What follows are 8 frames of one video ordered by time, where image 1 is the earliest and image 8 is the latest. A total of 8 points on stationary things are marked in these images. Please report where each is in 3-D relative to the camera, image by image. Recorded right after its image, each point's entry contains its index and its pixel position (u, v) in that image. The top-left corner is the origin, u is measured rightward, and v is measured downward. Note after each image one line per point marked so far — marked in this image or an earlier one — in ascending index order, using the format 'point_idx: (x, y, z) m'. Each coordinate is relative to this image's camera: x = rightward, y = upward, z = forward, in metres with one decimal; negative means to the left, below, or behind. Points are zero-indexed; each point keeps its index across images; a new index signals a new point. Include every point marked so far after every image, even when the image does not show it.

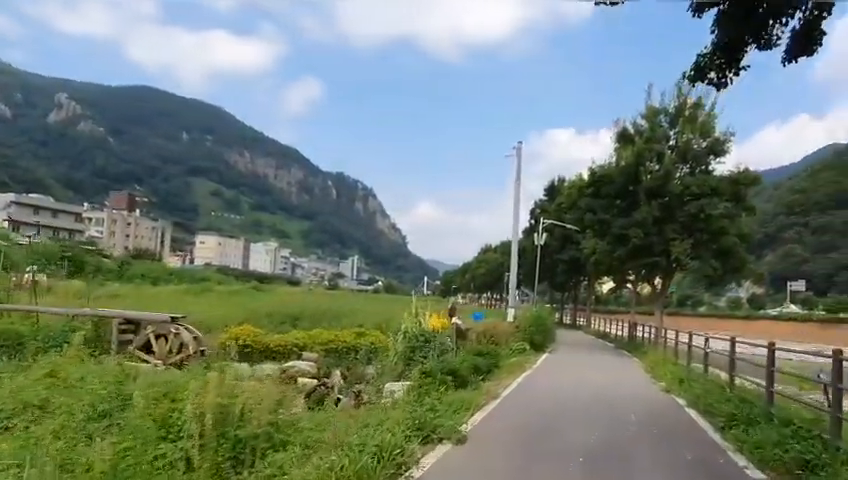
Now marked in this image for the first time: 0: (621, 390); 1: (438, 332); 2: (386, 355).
0: (+5.0, -3.9, +15.7) m
1: (+0.2, -2.3, +14.5) m
2: (-1.1, -2.8, +14.6) m
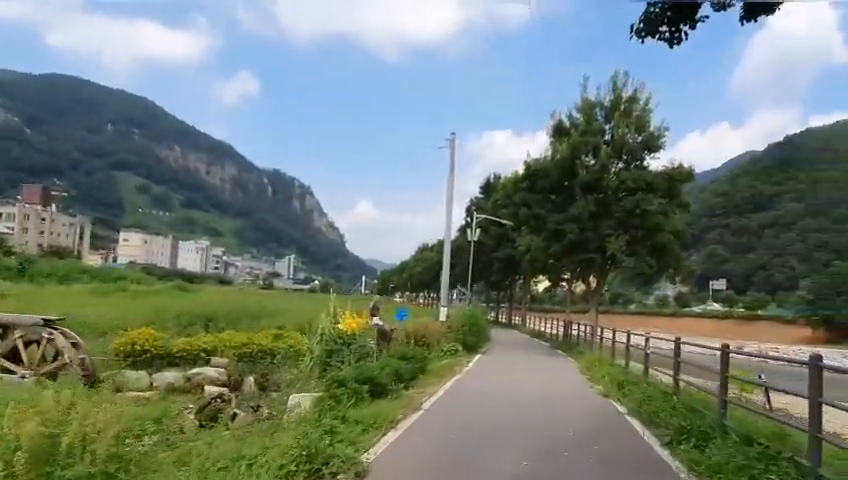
0: (+3.2, -3.8, +15.1) m
1: (-1.5, -2.1, +13.4) m
2: (-2.7, -2.7, +13.3) m
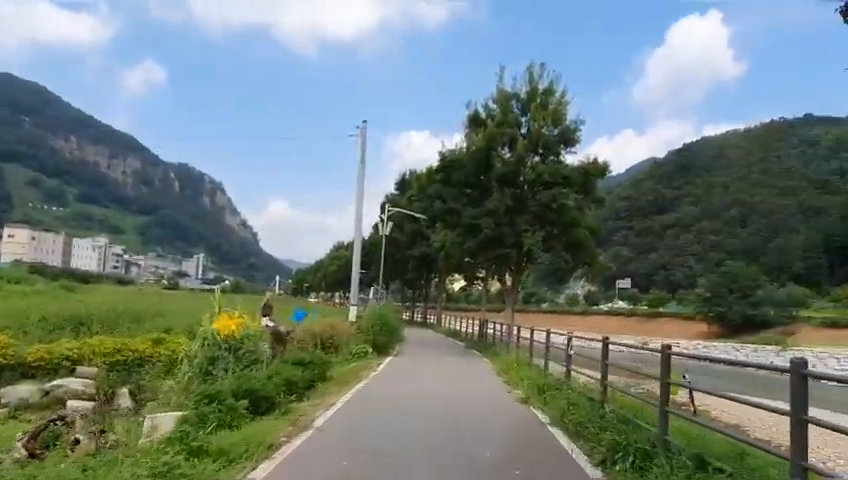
0: (+1.0, -3.7, +14.2) m
1: (-3.4, -2.0, +11.9) m
2: (-4.6, -2.5, +11.7) m
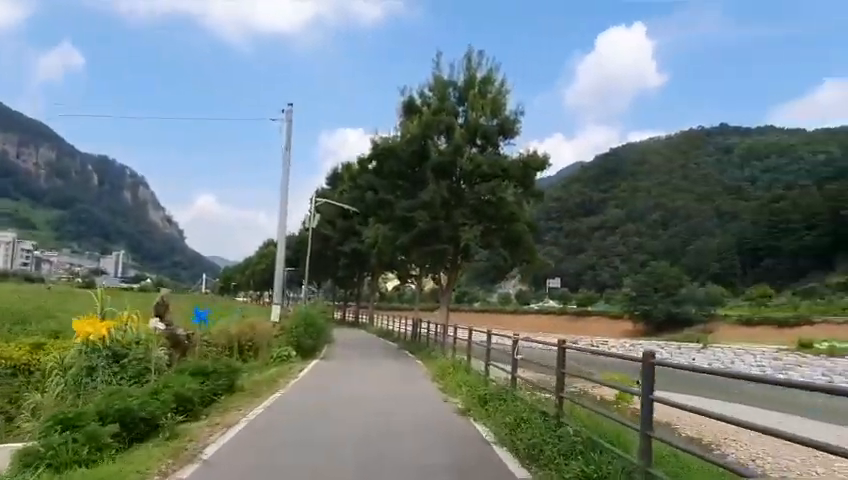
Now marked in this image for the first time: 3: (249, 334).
0: (-0.5, -3.5, +13.1) m
1: (-4.6, -1.8, +10.3) m
2: (-5.9, -2.3, +10.0) m
3: (-4.5, -2.4, +15.4) m
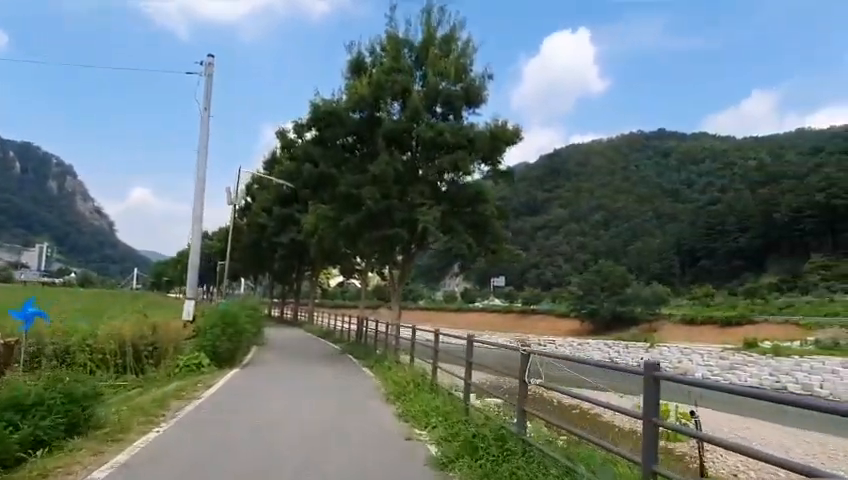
0: (-1.4, -3.2, +10.5) m
1: (-5.3, -1.4, +7.3) m
2: (-6.4, -1.8, +6.8) m
3: (-5.5, -2.0, +12.4) m
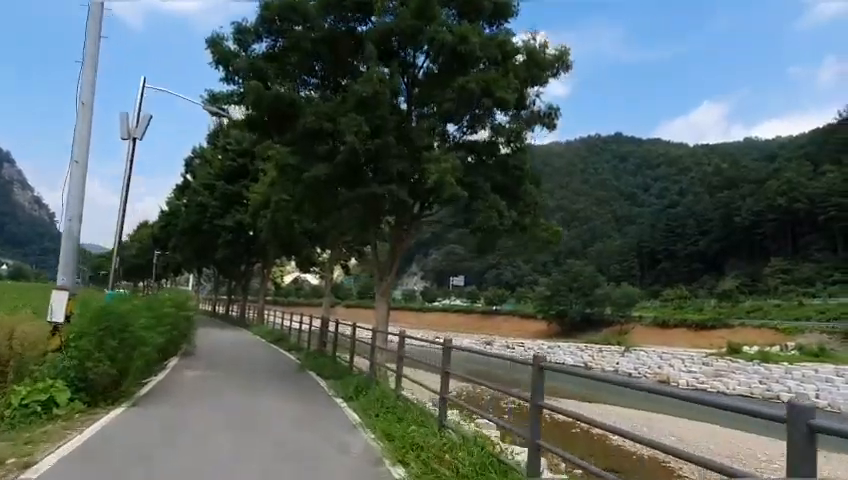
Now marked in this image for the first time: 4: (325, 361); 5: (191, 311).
0: (-1.2, -2.6, +6.0) m
1: (-4.8, -0.8, +2.5) m
2: (-5.9, -1.2, +2.0) m
3: (-5.4, -1.4, +7.6) m
4: (-2.4, -3.0, +15.5) m
5: (-6.8, -2.2, +18.3) m
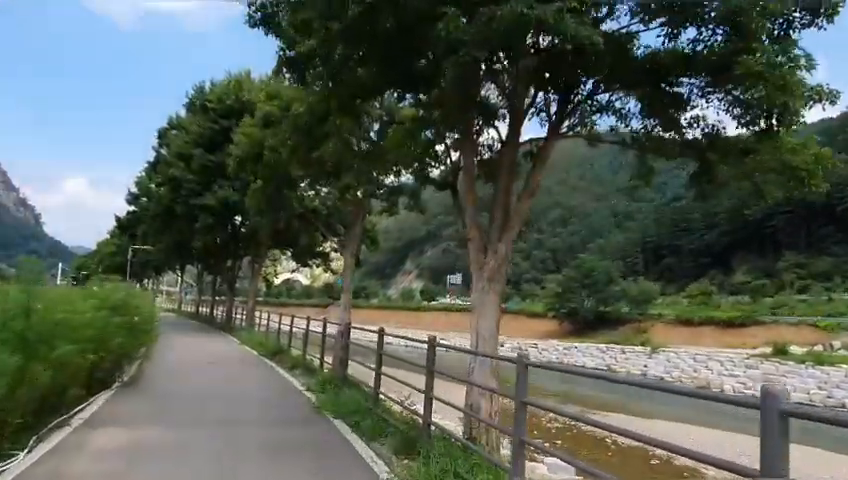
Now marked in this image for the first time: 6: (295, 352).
0: (+0.1, -2.1, +1.1) m
1: (-3.5, -0.2, -2.3) m
2: (-4.6, -0.7, -2.9) m
3: (-4.2, -0.9, +2.7) m
4: (-1.2, -2.5, +10.6) m
5: (-5.8, -1.7, +13.4) m
6: (-4.4, -3.3, +19.1) m
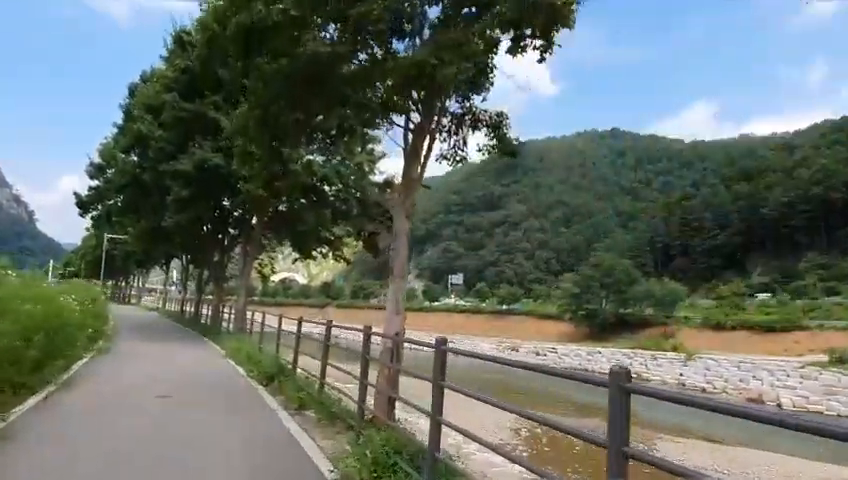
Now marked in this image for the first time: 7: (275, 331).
0: (+1.2, -1.6, -3.4) m
1: (-2.3, +0.3, -6.9) m
2: (-3.4, -0.2, -7.5) m
3: (-3.0, -0.3, -1.9) m
4: (-0.2, -1.9, +6.1) m
5: (-4.7, -1.2, +8.8) m
6: (-3.4, -2.8, +14.5) m
7: (-4.5, -2.9, +17.6) m
